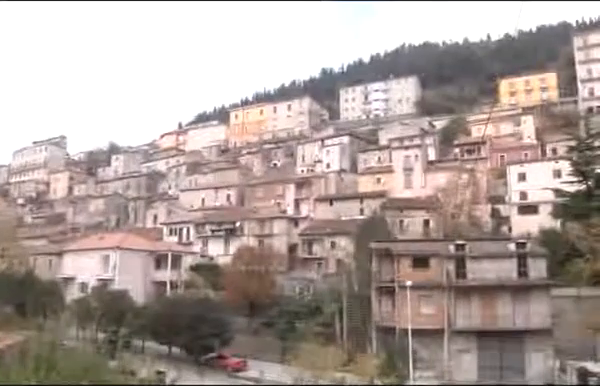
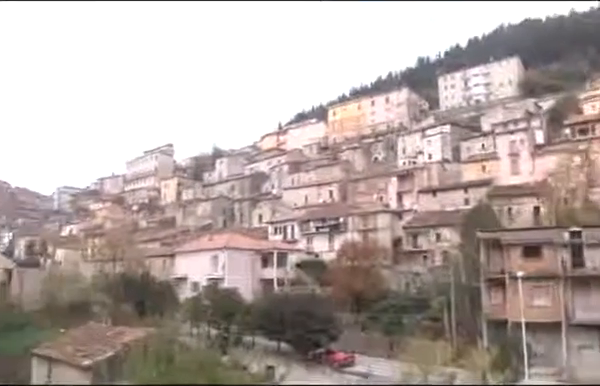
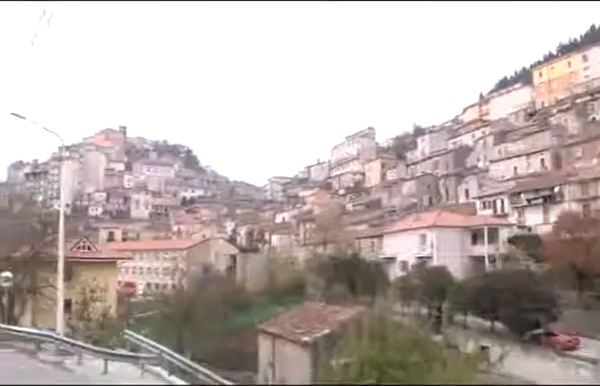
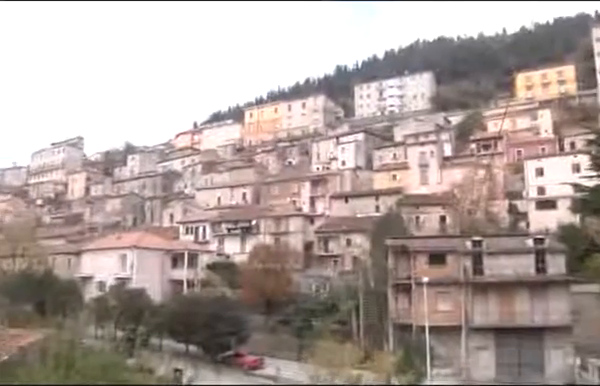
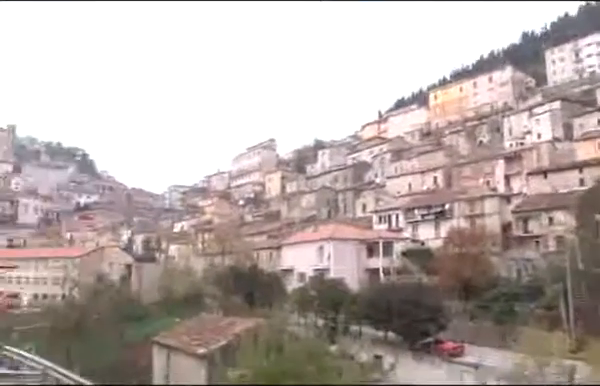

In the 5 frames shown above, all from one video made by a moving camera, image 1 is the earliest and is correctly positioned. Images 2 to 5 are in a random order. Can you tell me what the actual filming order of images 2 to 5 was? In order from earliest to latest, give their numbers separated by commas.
4, 2, 5, 3
